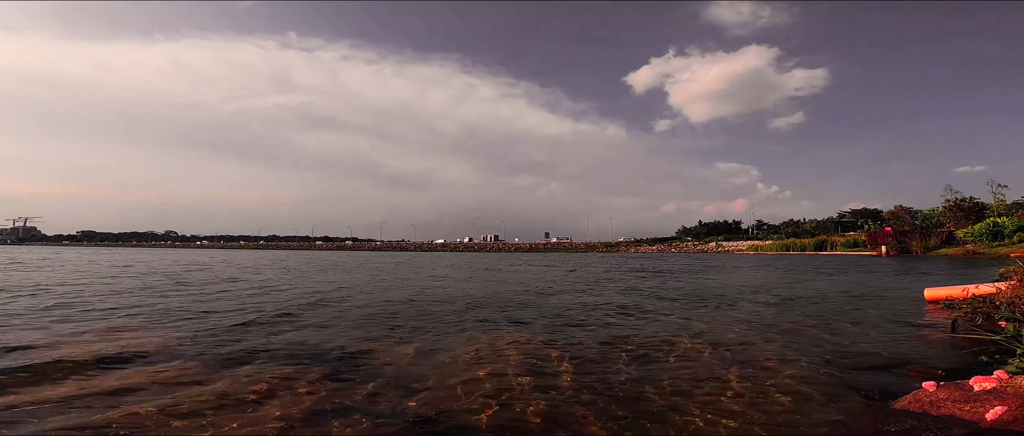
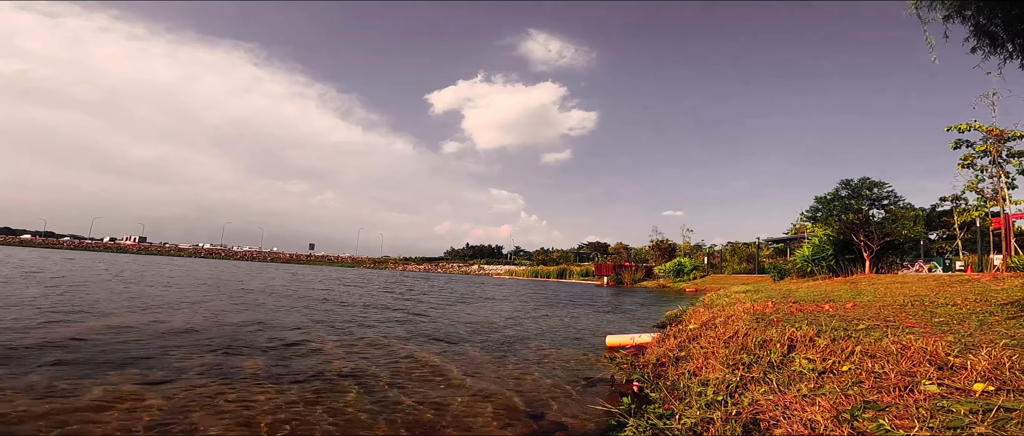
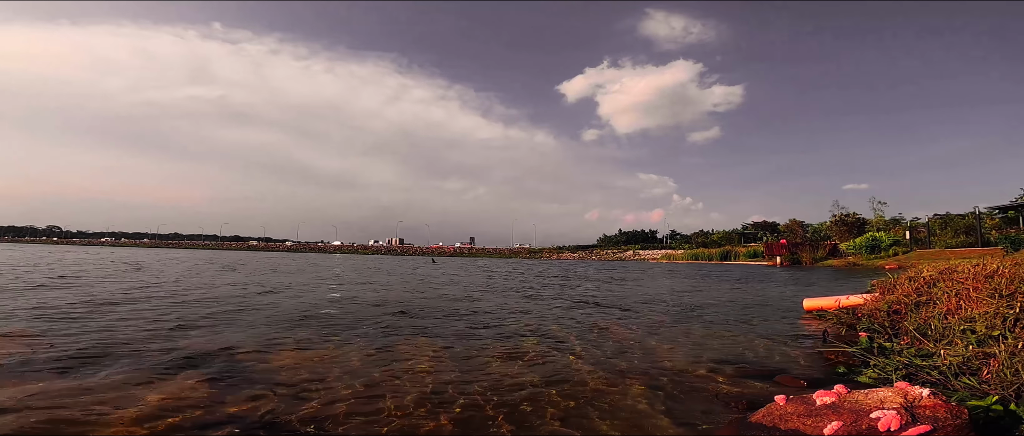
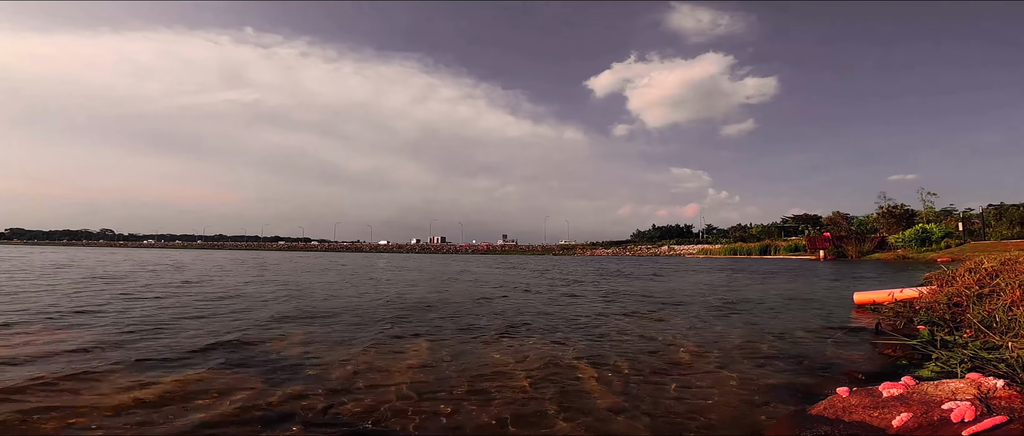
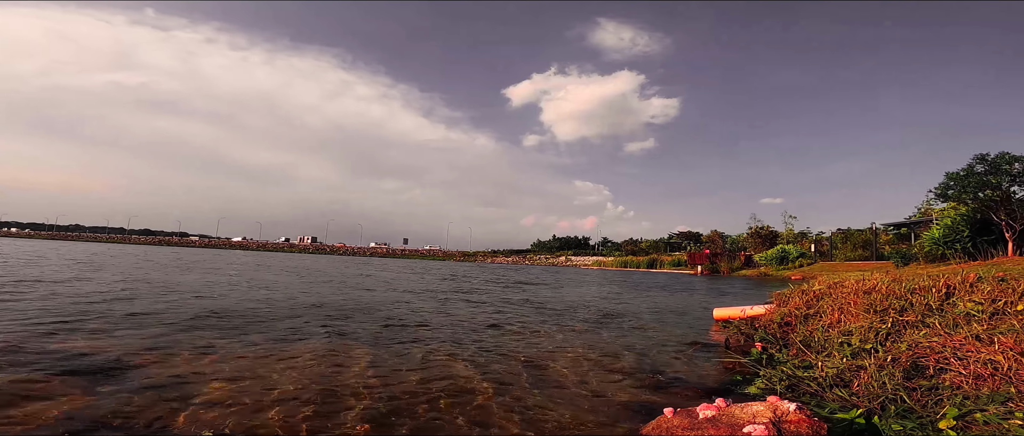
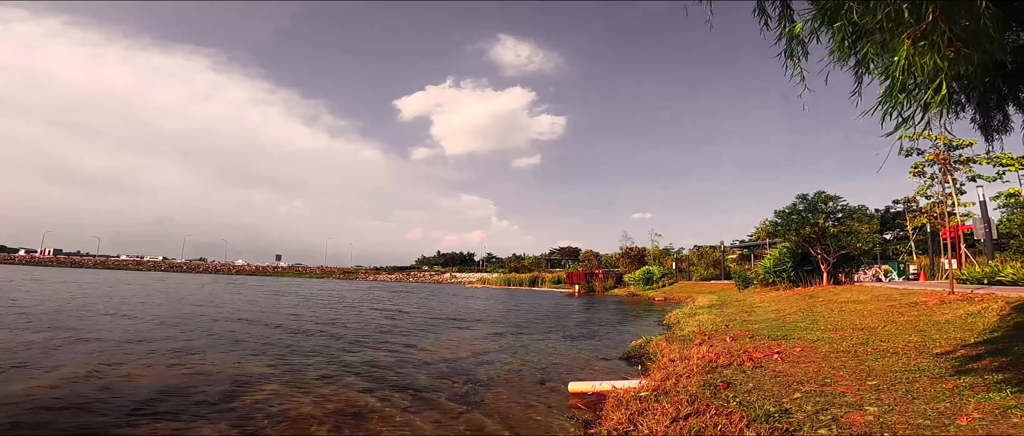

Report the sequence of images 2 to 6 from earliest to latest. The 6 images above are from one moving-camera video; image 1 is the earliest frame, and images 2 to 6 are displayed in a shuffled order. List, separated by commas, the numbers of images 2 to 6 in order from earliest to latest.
4, 3, 5, 2, 6
